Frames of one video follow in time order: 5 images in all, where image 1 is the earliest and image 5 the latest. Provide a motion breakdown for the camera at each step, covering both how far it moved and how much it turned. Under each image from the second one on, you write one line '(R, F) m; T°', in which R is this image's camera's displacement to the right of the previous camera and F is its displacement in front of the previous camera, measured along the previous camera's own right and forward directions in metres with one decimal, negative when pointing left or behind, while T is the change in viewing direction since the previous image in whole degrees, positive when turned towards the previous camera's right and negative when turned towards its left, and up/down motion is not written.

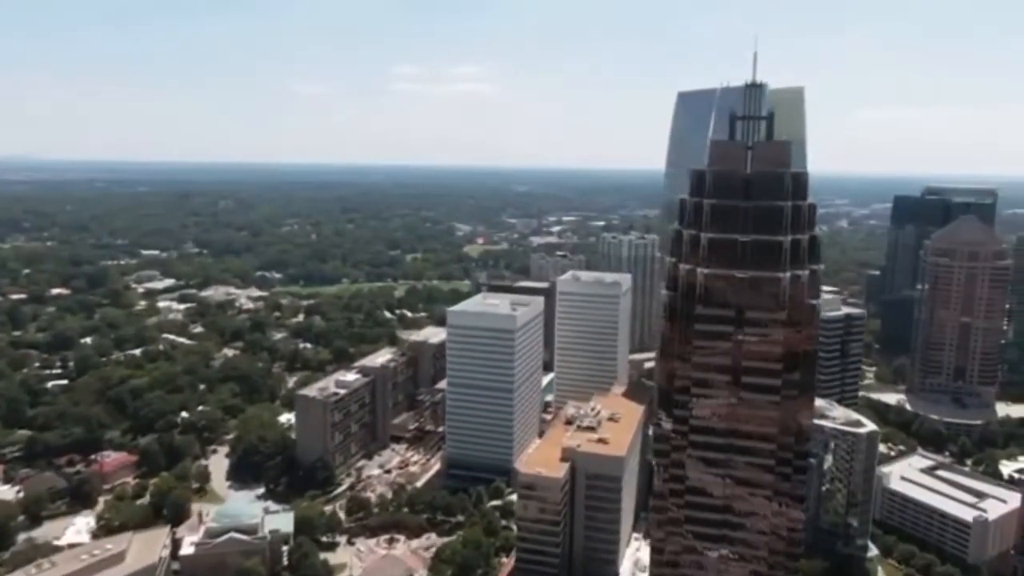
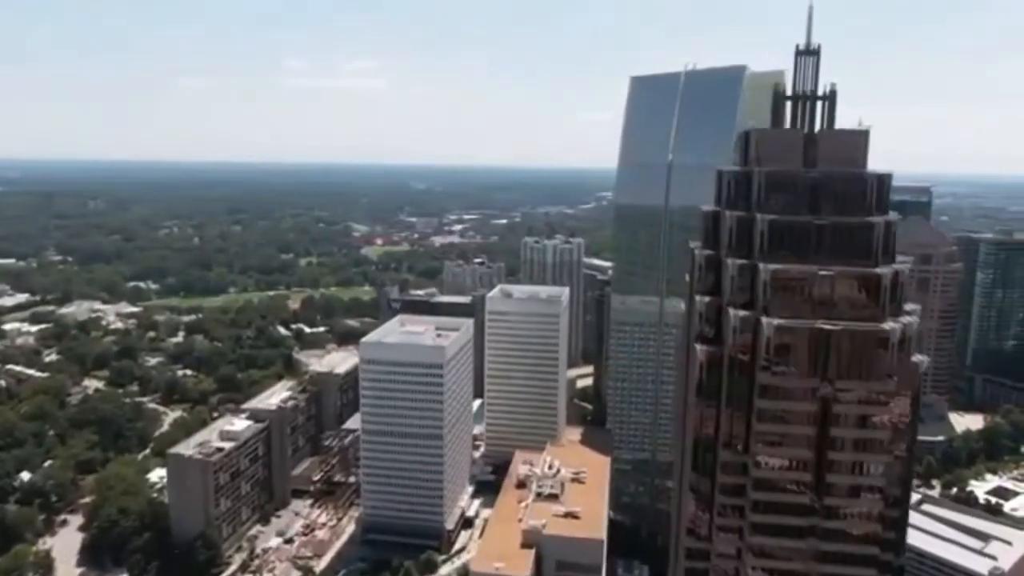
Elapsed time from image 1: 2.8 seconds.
(-1.4, +8.1) m; +7°
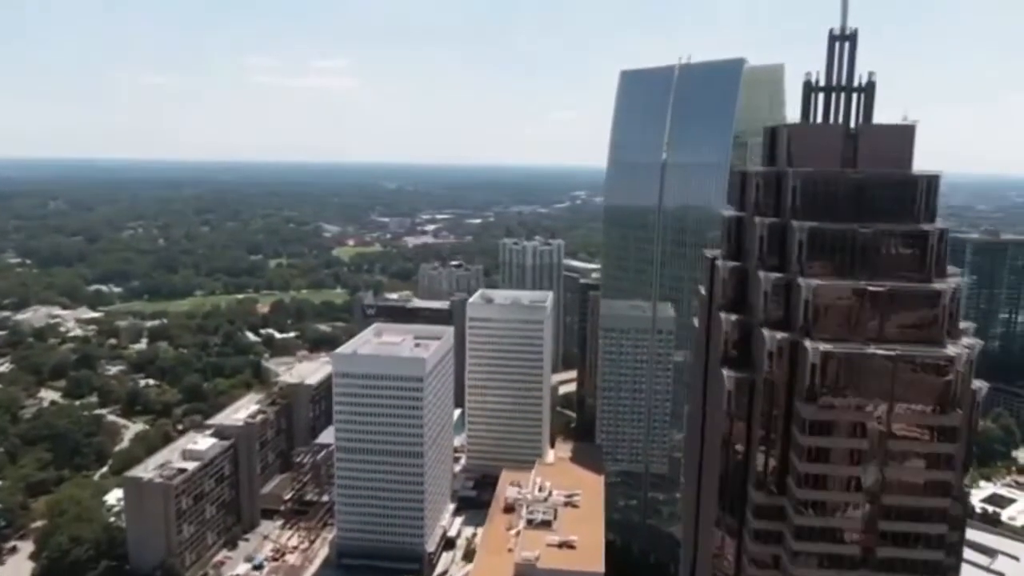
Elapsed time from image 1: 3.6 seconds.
(-0.5, +2.3) m; +2°
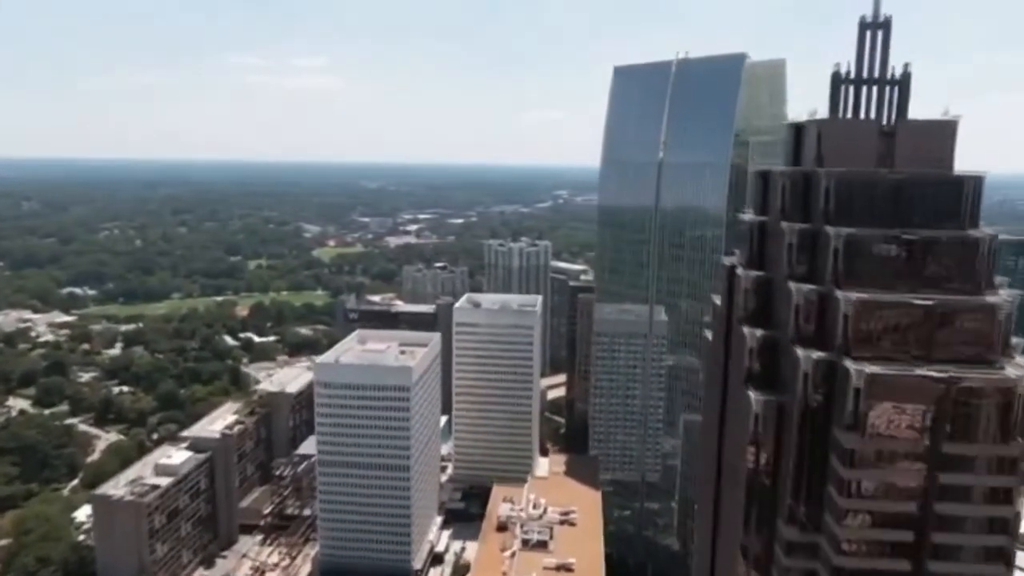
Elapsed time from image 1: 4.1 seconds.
(-0.4, +1.5) m; +1°
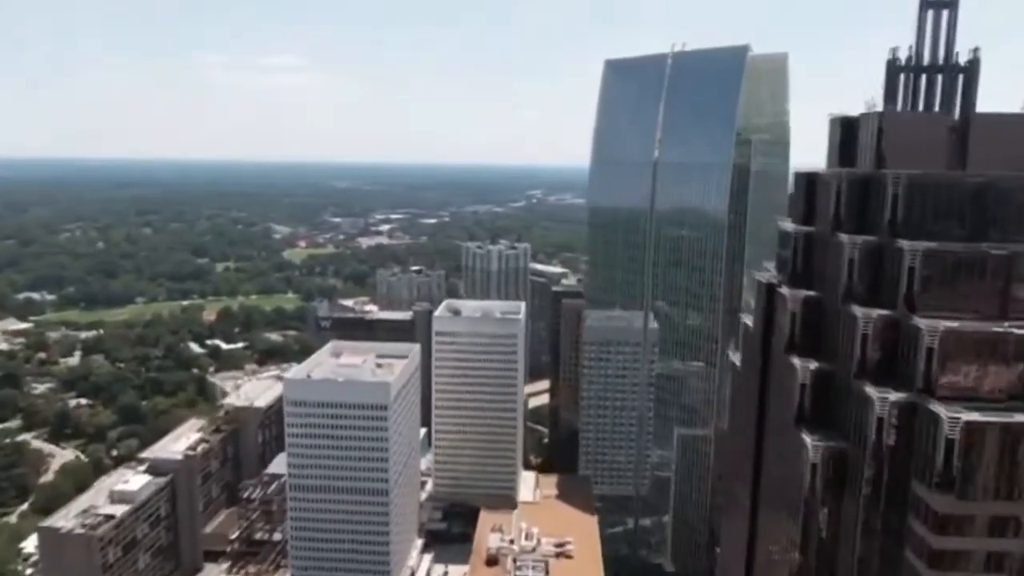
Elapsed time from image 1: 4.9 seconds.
(-0.5, +2.3) m; +2°
